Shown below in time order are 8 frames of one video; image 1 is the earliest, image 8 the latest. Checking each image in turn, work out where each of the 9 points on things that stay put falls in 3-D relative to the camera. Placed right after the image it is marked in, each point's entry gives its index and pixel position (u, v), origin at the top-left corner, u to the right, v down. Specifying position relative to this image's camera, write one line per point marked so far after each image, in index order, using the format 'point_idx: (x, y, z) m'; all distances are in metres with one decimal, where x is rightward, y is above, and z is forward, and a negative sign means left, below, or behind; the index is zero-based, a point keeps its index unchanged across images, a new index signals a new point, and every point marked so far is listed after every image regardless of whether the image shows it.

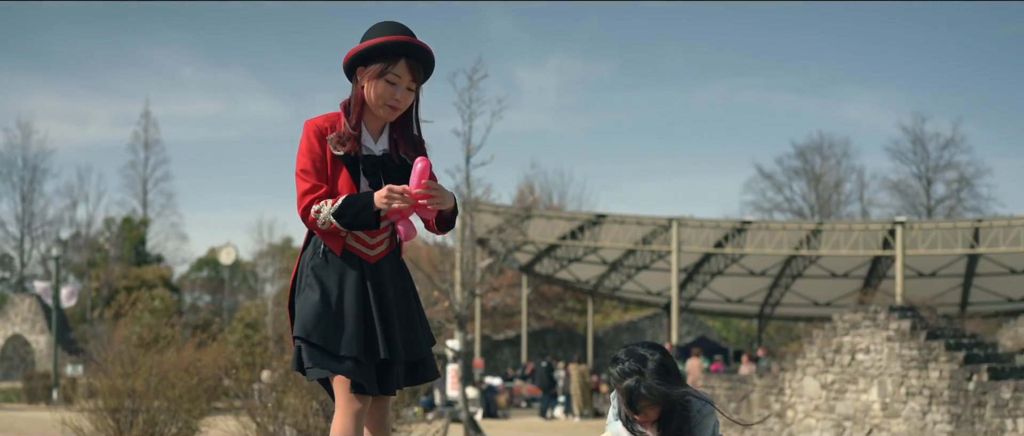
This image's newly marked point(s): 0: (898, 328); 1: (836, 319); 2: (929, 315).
0: (+6.4, -1.8, +15.3) m
1: (+5.7, -1.8, +16.3) m
2: (+7.6, -1.8, +16.6) m
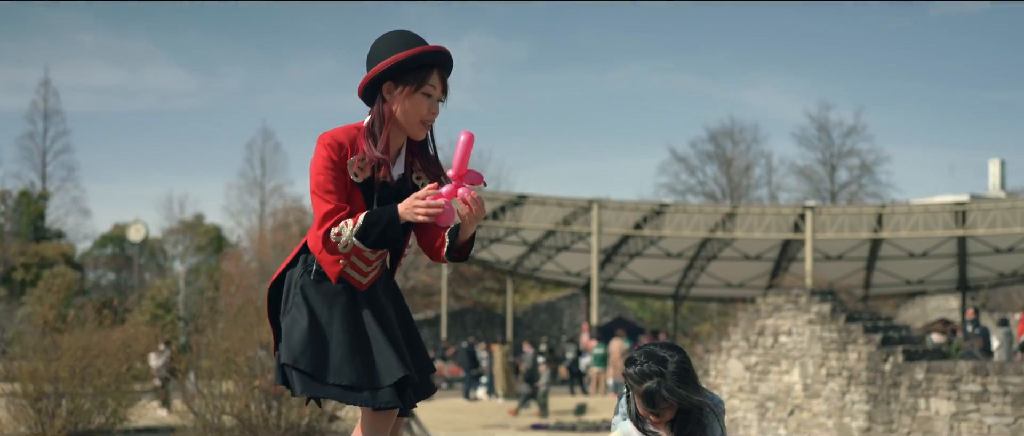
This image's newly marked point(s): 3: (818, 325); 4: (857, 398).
0: (+5.3, -1.6, +15.9) m
1: (+4.5, -1.6, +16.9) m
2: (+6.4, -1.5, +17.3) m
3: (+5.3, -1.9, +15.8) m
4: (+5.8, -3.0, +15.3) m
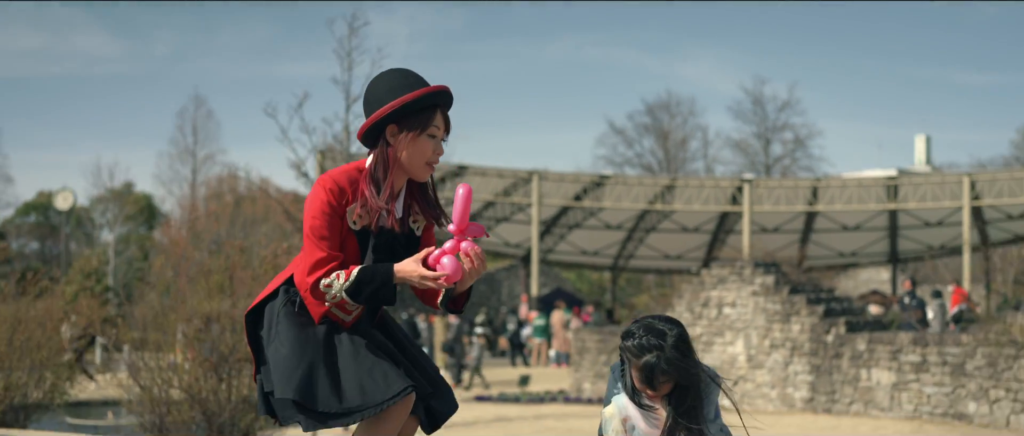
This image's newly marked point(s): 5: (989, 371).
0: (+4.4, -1.1, +16.0) m
1: (+3.5, -1.0, +16.9) m
2: (+5.3, -1.0, +17.5) m
3: (+4.3, -1.4, +16.0) m
4: (+4.9, -2.6, +15.4) m
5: (+6.6, -2.1, +12.7) m
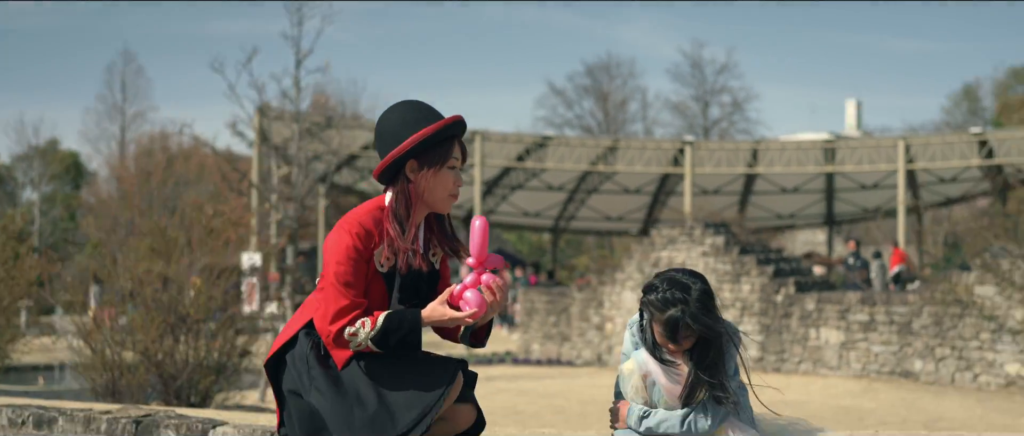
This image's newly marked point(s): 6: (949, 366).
0: (+3.5, -0.5, +16.1) m
1: (+2.6, -0.3, +16.9) m
2: (+4.4, -0.3, +17.6) m
3: (+3.5, -0.7, +16.0) m
4: (+4.1, -1.9, +15.6) m
5: (+6.0, -1.6, +12.9) m
6: (+6.1, -2.1, +12.7) m
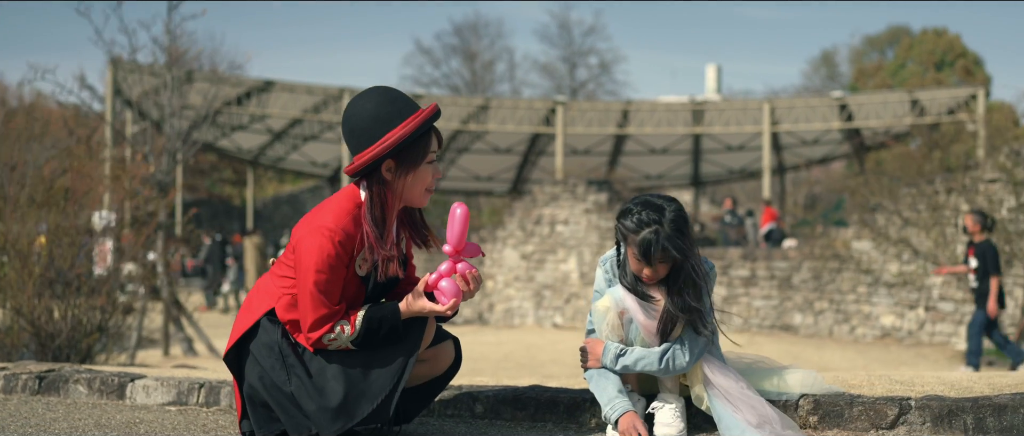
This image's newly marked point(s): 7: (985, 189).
0: (+1.5, +0.3, +15.9) m
1: (+0.5, +0.5, +16.6) m
2: (+2.1, +0.6, +17.5) m
3: (+1.5, 0.0, +15.9) m
4: (+2.1, -1.2, +15.6) m
5: (+4.4, -0.9, +13.2) m
6: (+4.5, -1.4, +13.1) m
7: (+4.8, +0.3, +9.3) m
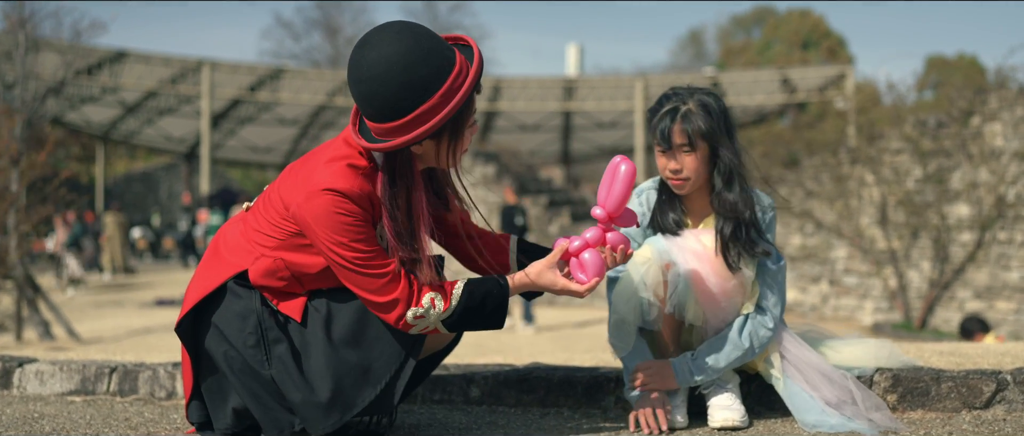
0: (-0.4, +0.8, +15.4) m
1: (-1.5, +0.9, +15.9) m
2: (0.0, +1.1, +17.0) m
3: (-0.4, +0.5, +15.3) m
4: (+0.2, -0.7, +15.2) m
5: (+2.8, -0.6, +13.2) m
6: (+3.0, -1.1, +13.0) m
7: (+3.9, +0.6, +9.3) m
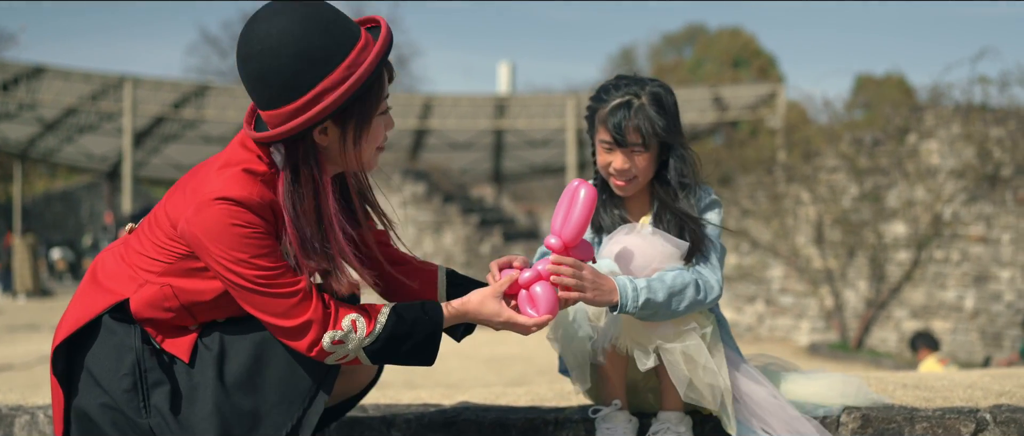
0: (-1.6, +0.4, +14.9) m
1: (-2.7, +0.6, +15.3) m
2: (-1.3, +0.7, +16.6) m
3: (-1.6, +0.2, +14.9) m
4: (-0.9, -1.0, +14.7) m
5: (+1.9, -0.8, +12.9) m
6: (+2.0, -1.3, +12.8) m
7: (+3.2, +0.4, +9.2) m
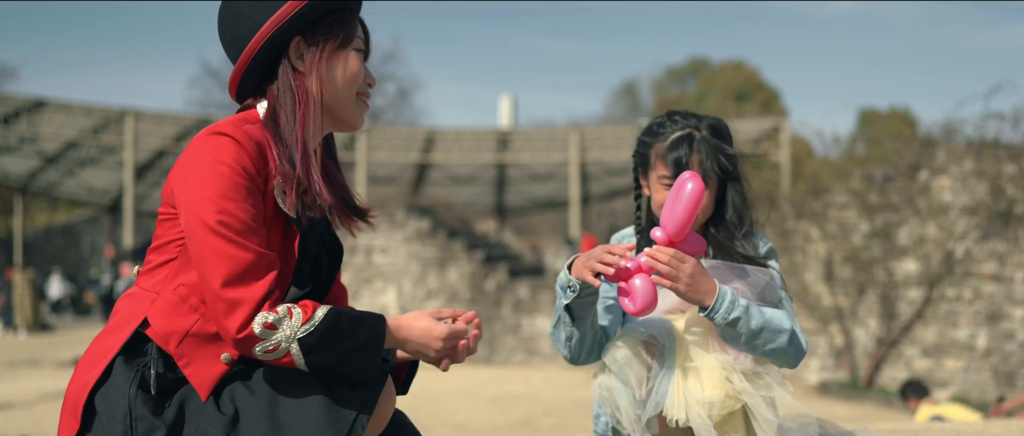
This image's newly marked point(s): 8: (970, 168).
0: (-1.5, -0.2, +14.9) m
1: (-2.6, 0.0, +15.3) m
2: (-1.2, 0.0, +16.6) m
3: (-1.5, -0.4, +14.8) m
4: (-0.8, -1.6, +14.6) m
5: (+1.9, -1.3, +12.9) m
6: (+2.1, -1.8, +12.7) m
7: (+3.2, 0.0, +9.1) m
8: (+4.2, +0.5, +8.4) m
